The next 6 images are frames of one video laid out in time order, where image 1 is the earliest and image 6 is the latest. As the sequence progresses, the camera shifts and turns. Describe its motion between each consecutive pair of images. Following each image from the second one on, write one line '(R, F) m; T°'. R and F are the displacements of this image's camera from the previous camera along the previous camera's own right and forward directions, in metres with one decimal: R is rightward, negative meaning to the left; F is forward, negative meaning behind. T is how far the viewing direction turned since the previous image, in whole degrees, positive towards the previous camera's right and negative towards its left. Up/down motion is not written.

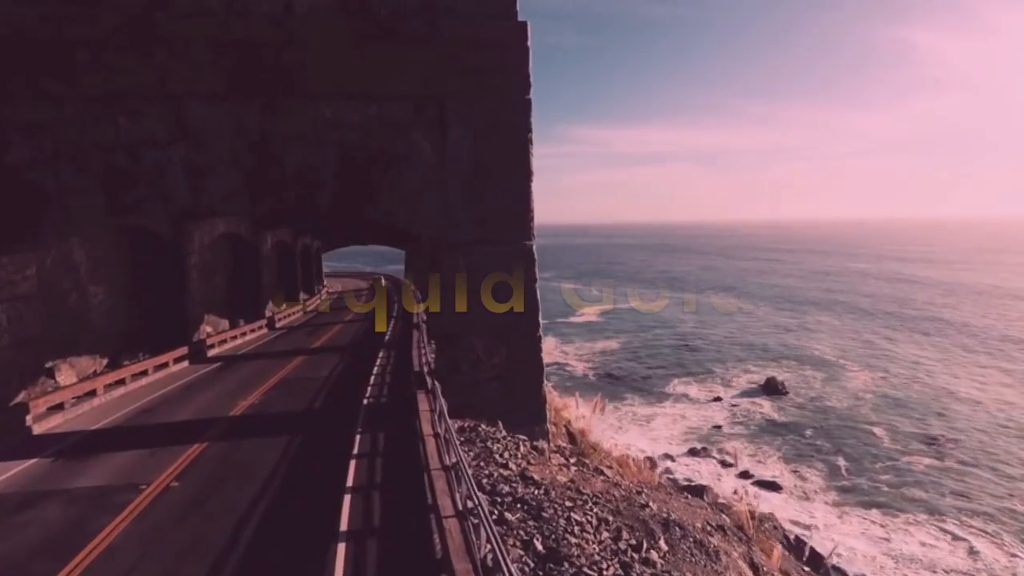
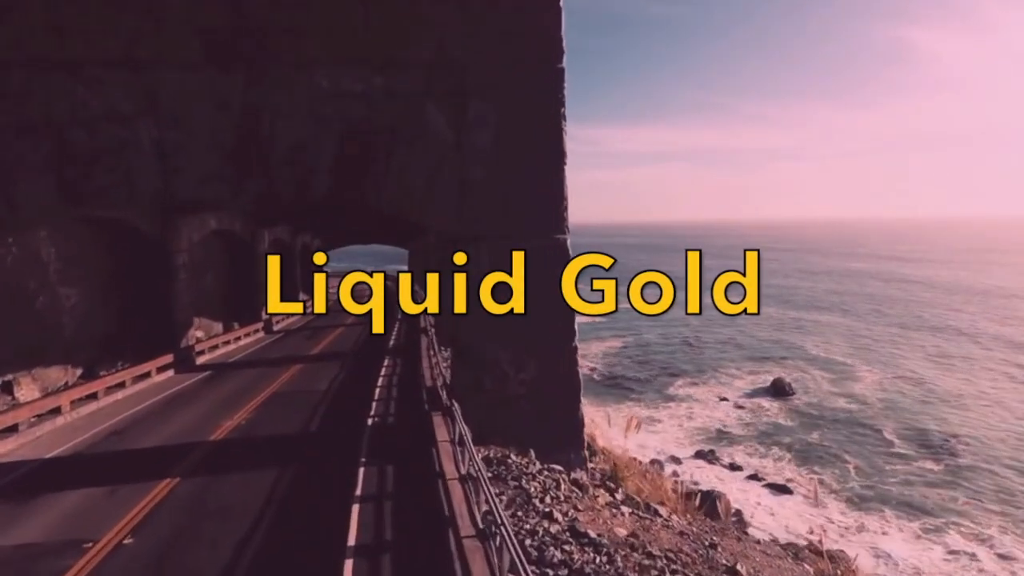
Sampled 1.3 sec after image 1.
(-0.8, +2.9) m; 0°
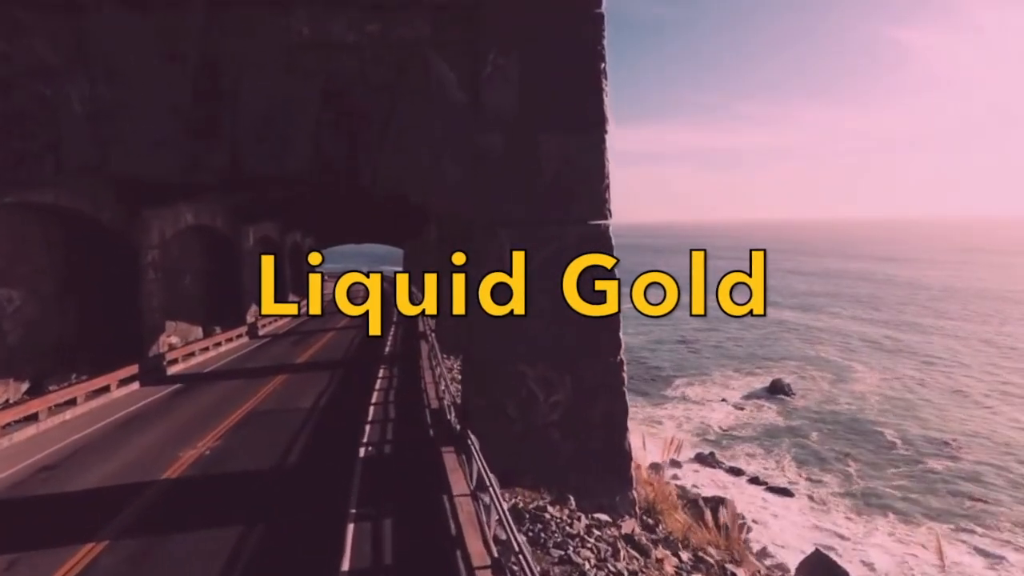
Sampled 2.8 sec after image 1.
(-0.7, +3.4) m; 0°
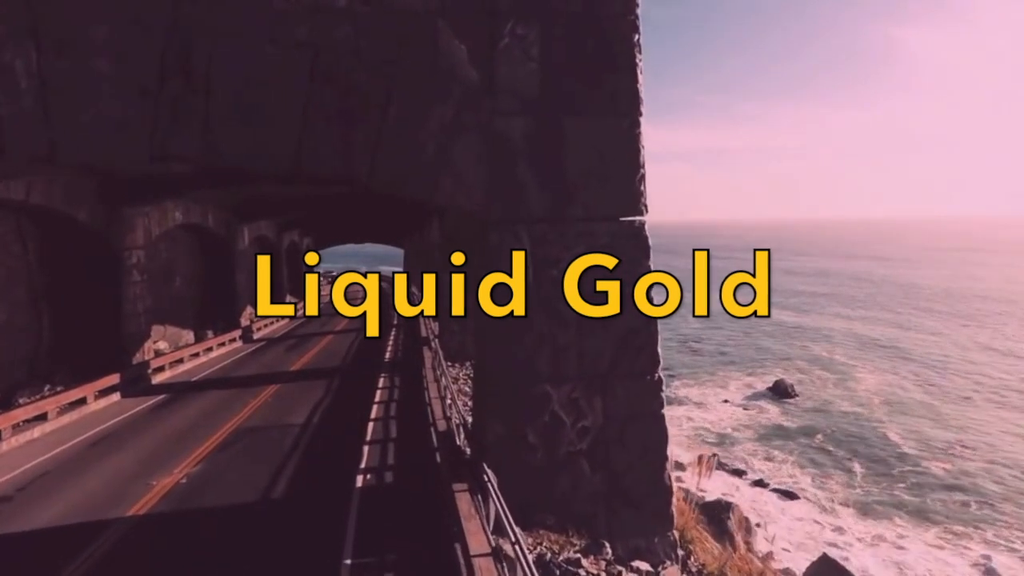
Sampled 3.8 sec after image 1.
(-0.4, +1.8) m; 0°
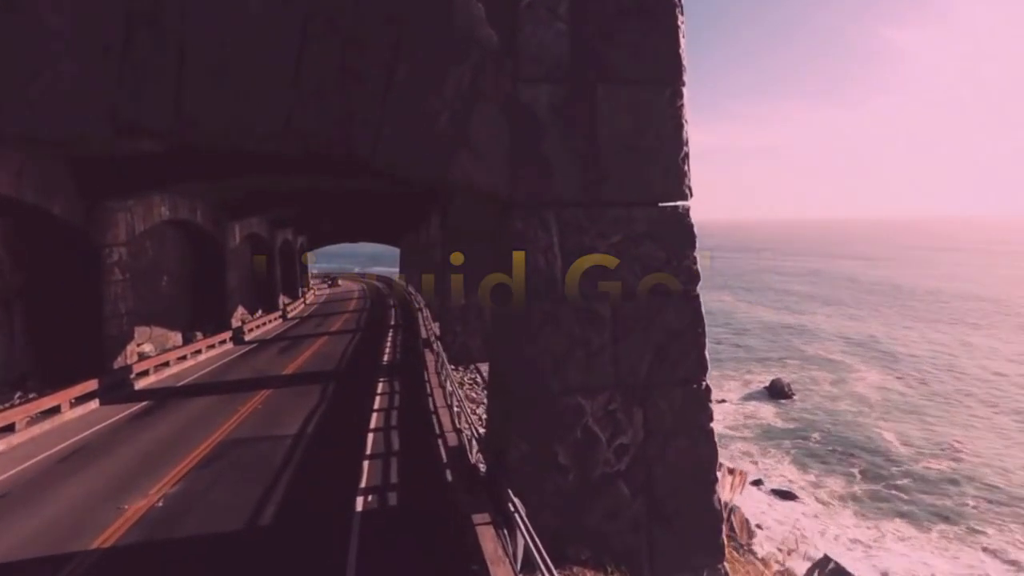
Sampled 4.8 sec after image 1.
(-0.5, +1.6) m; 0°
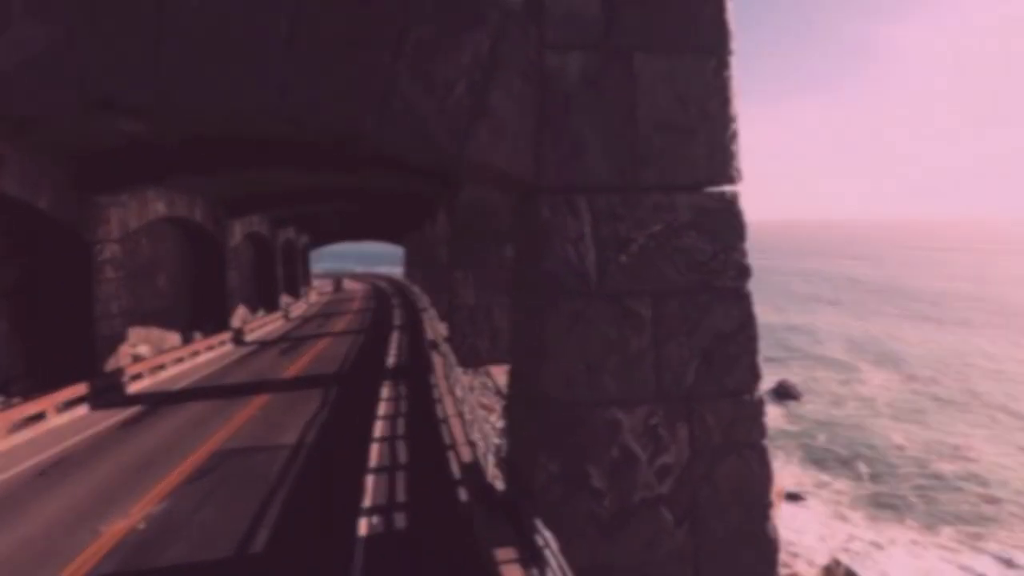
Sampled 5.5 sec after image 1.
(-0.3, +1.2) m; 0°
